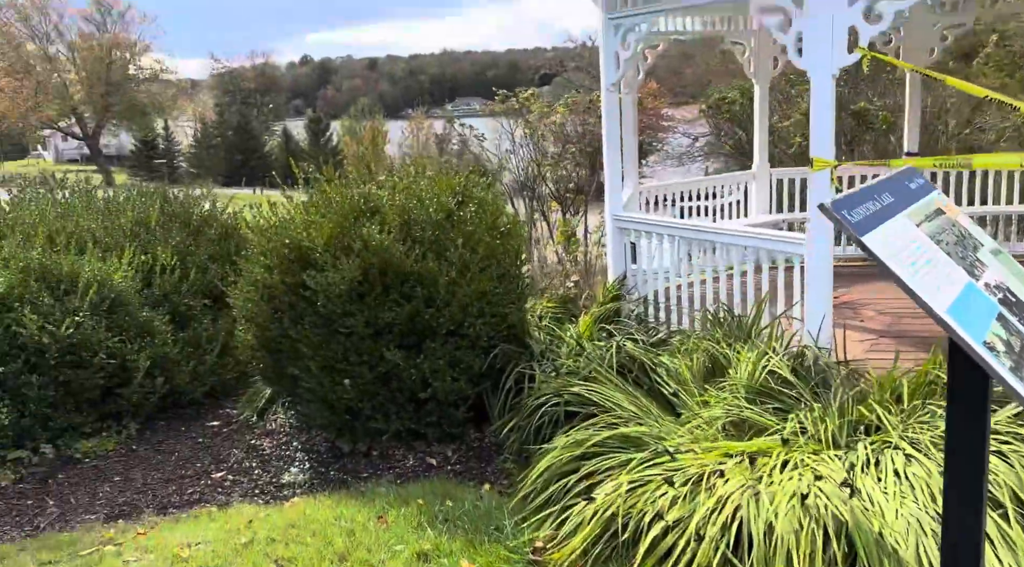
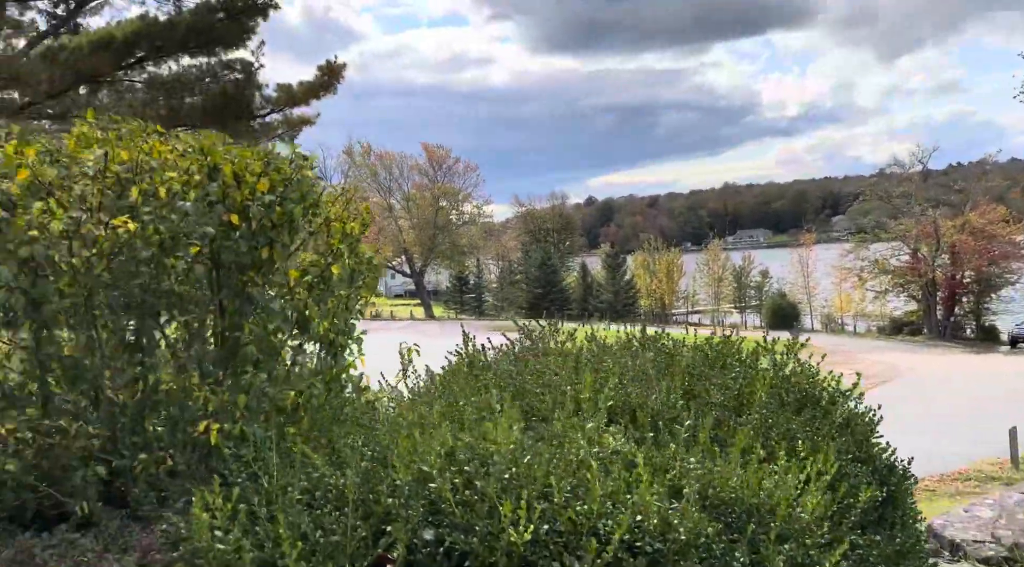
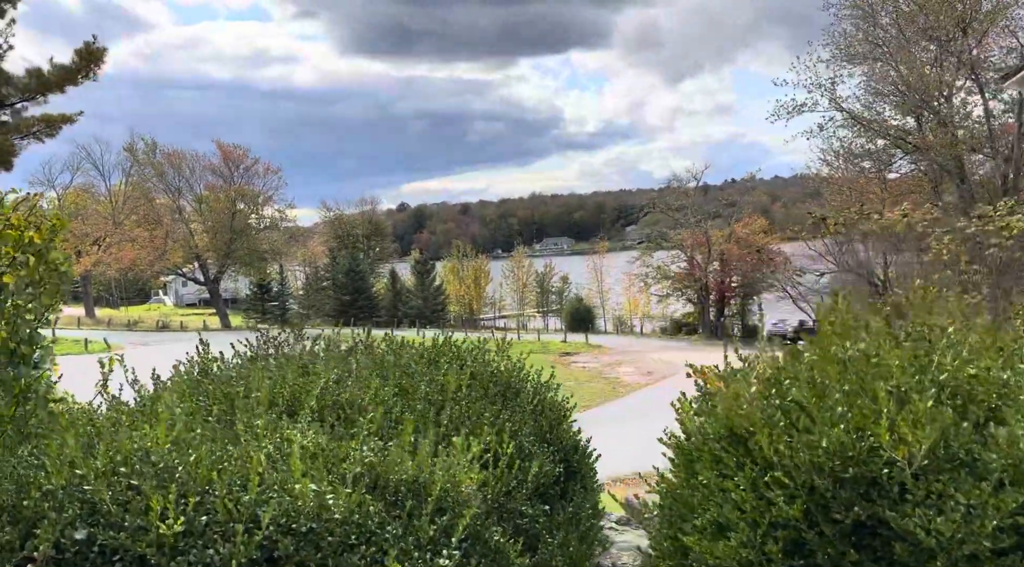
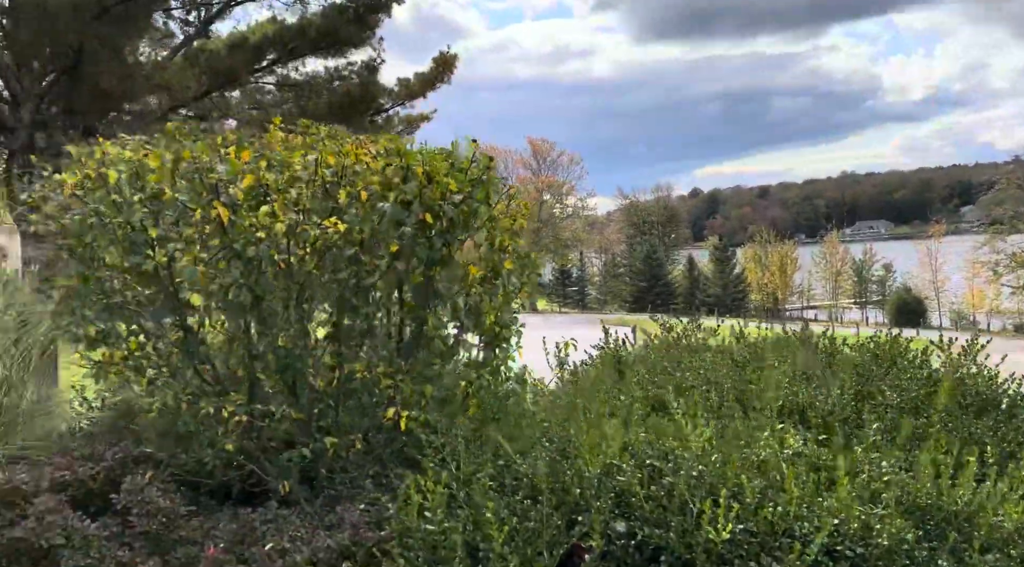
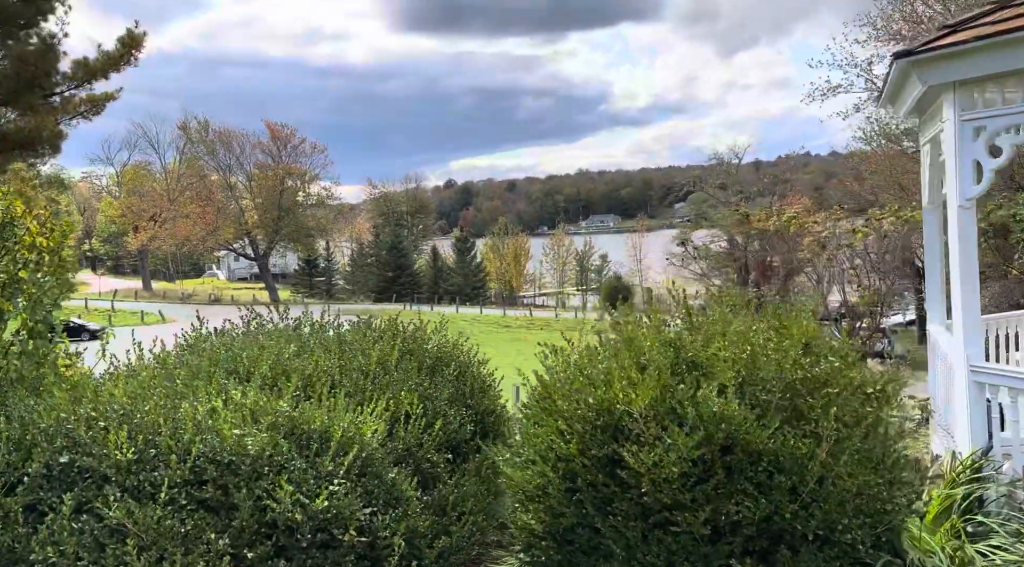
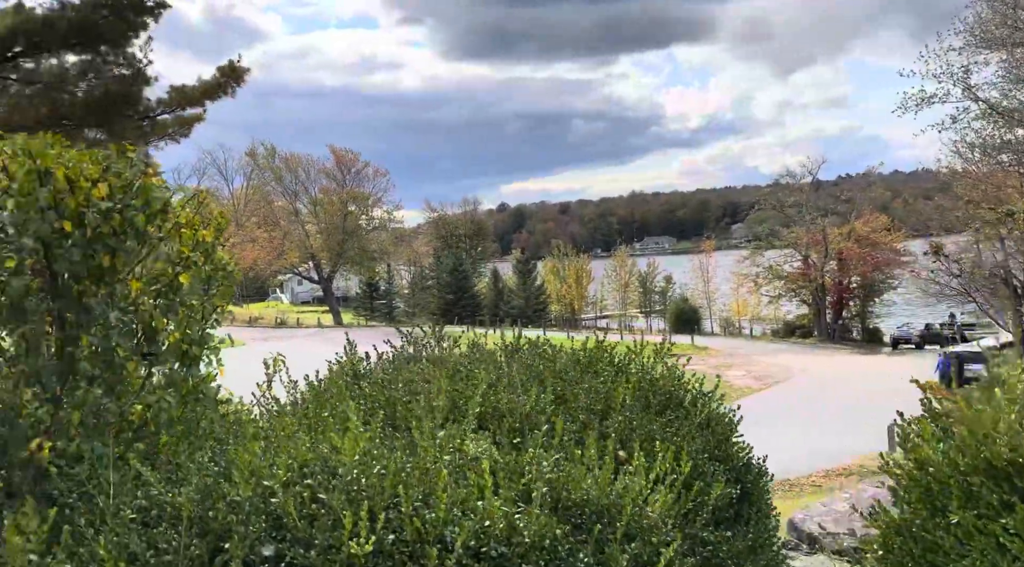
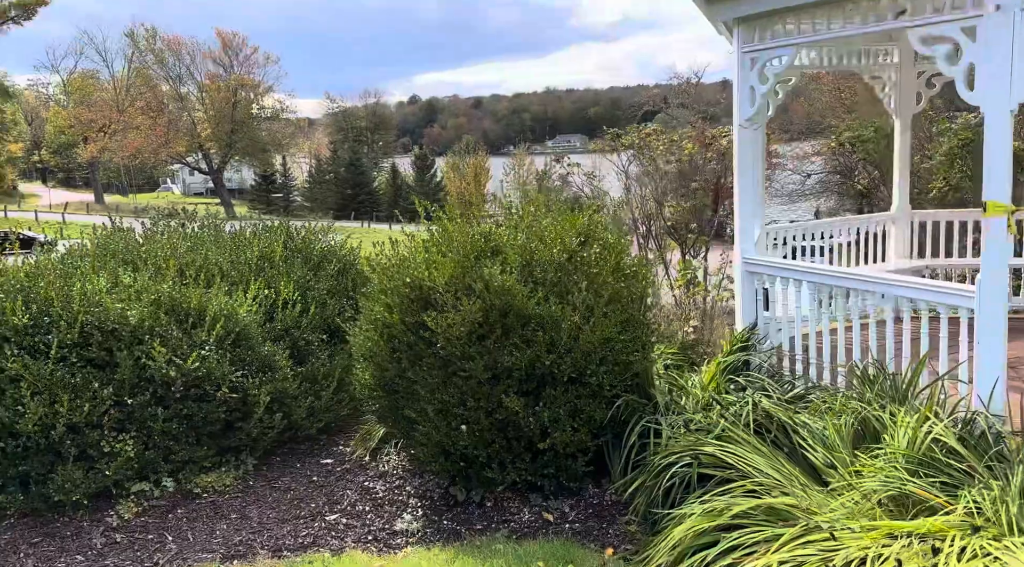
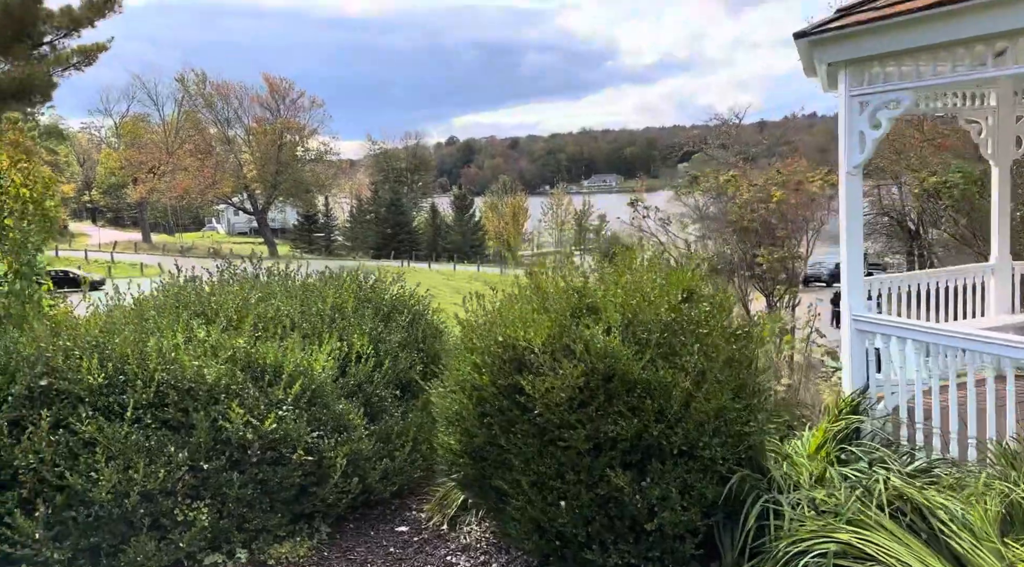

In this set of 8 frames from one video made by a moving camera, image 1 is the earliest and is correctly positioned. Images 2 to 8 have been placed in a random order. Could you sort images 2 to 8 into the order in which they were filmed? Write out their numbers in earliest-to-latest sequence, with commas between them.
7, 8, 5, 3, 6, 2, 4
